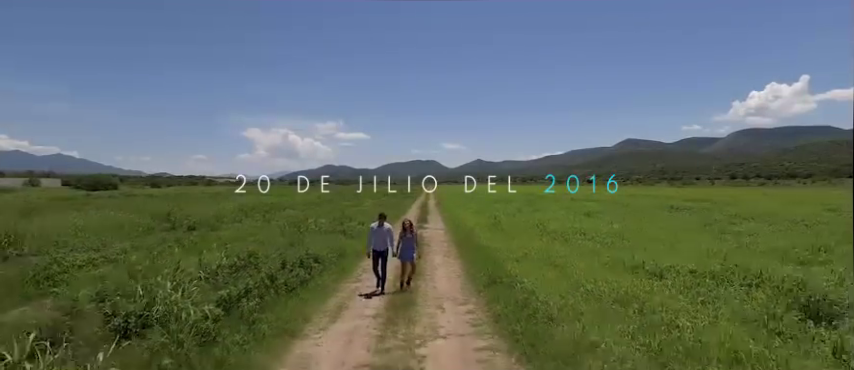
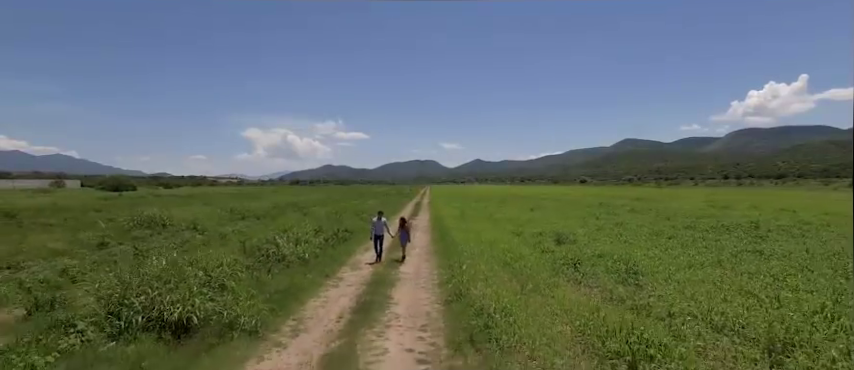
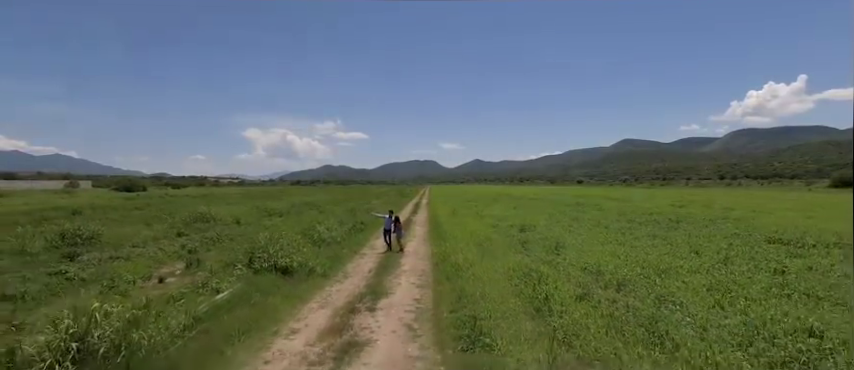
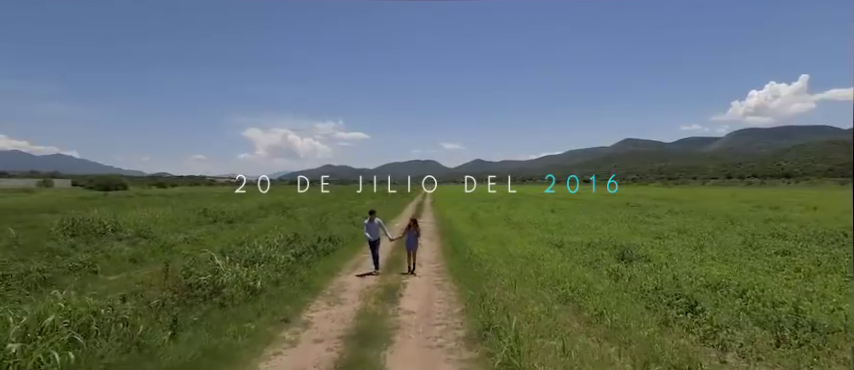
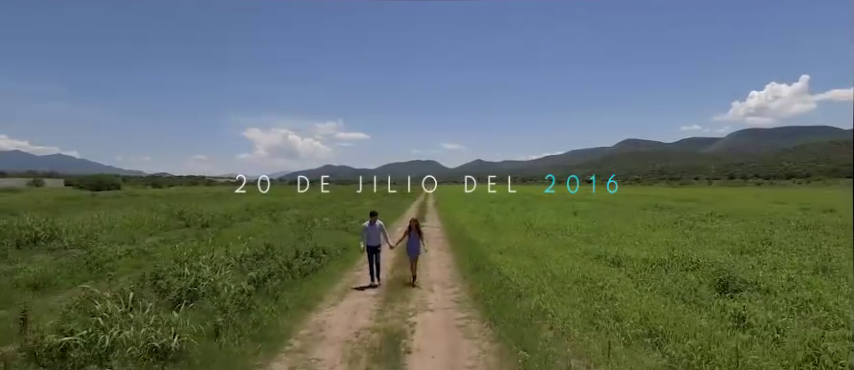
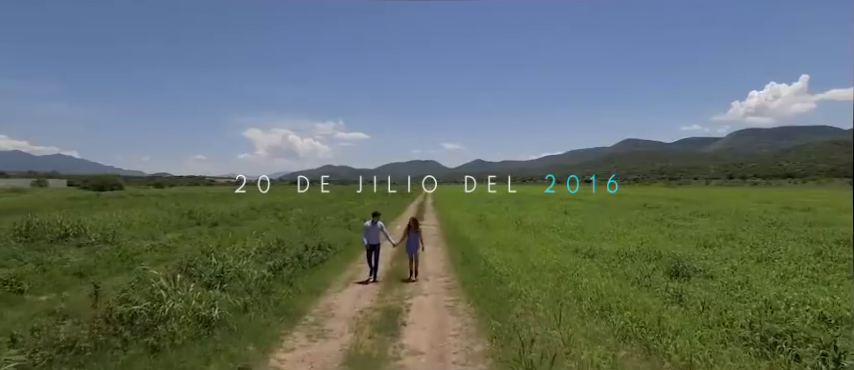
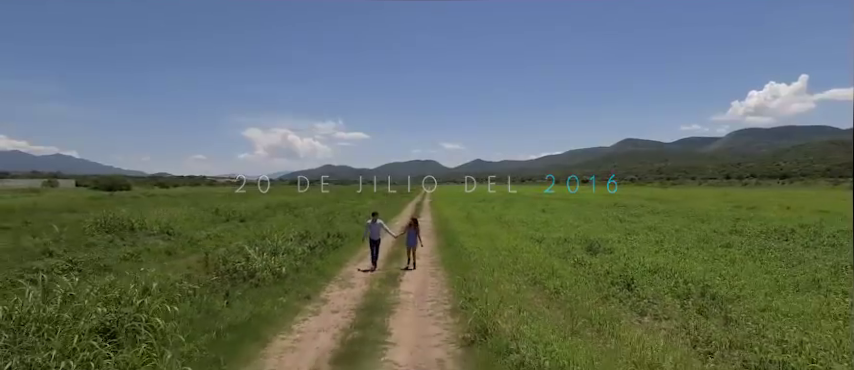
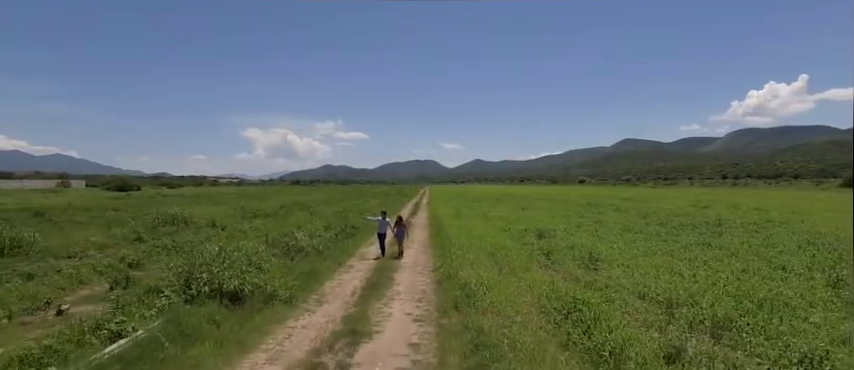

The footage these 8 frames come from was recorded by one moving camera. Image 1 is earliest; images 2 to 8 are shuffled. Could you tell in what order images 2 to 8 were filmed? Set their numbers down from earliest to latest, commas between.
5, 6, 4, 7, 2, 8, 3
